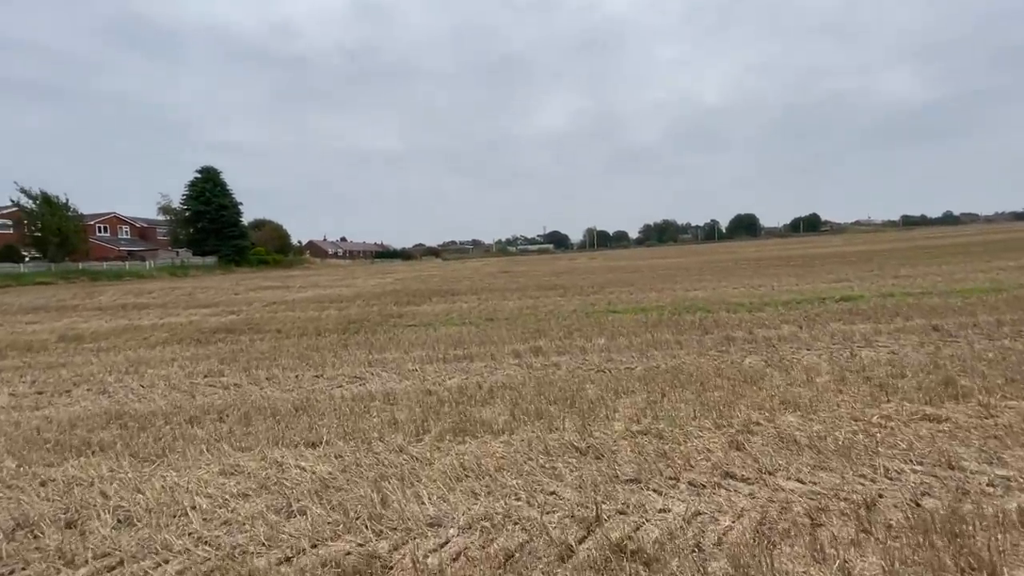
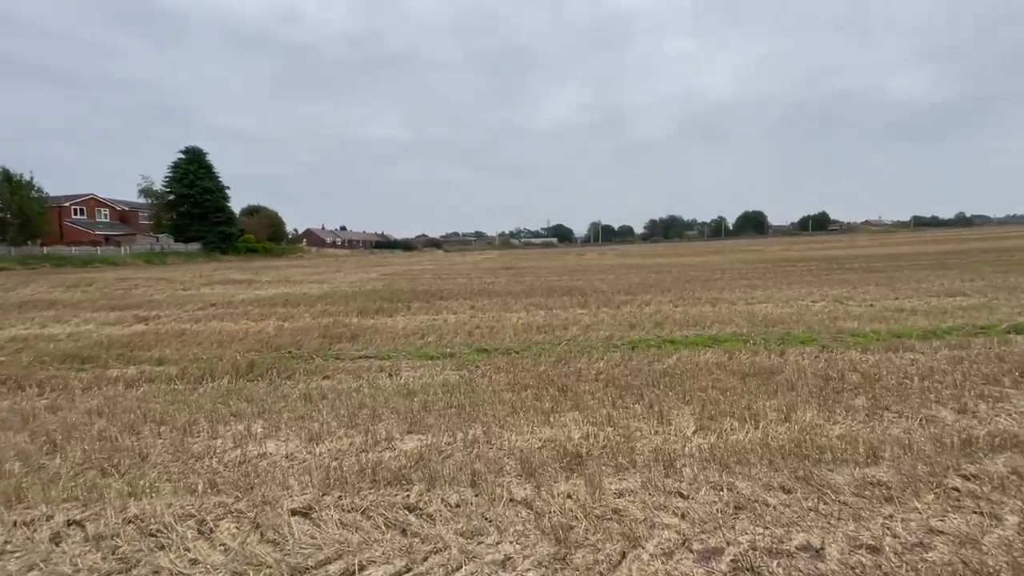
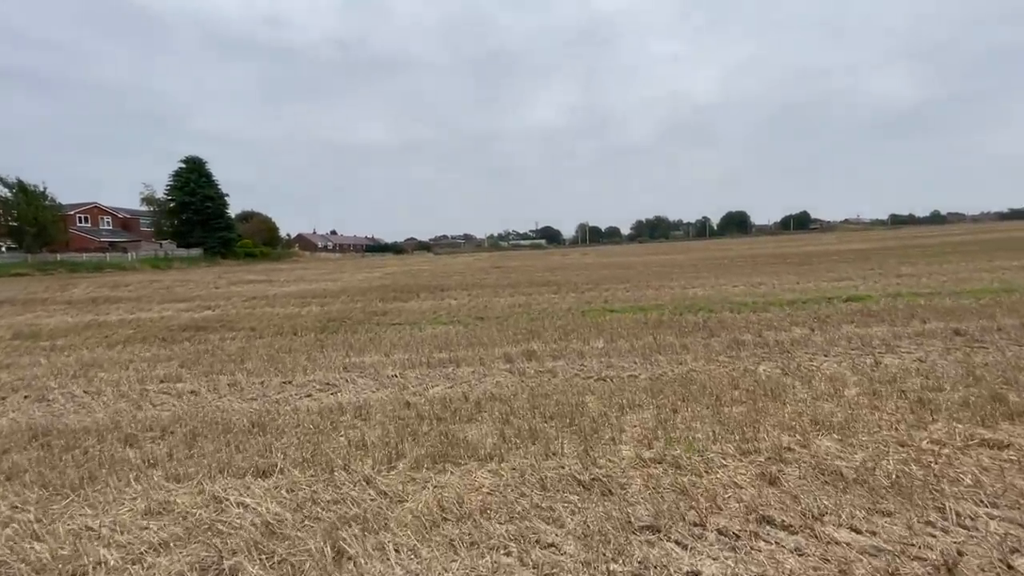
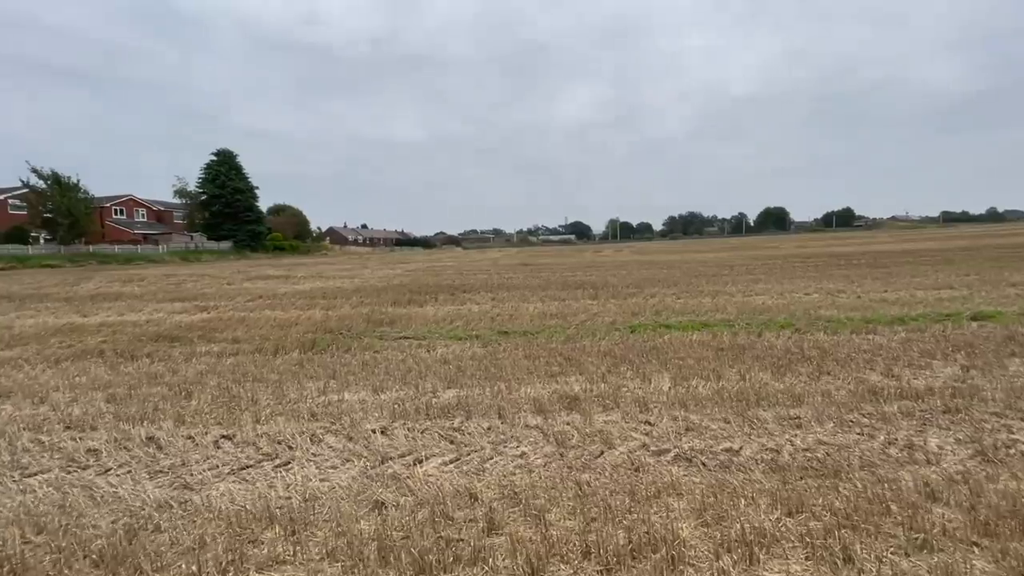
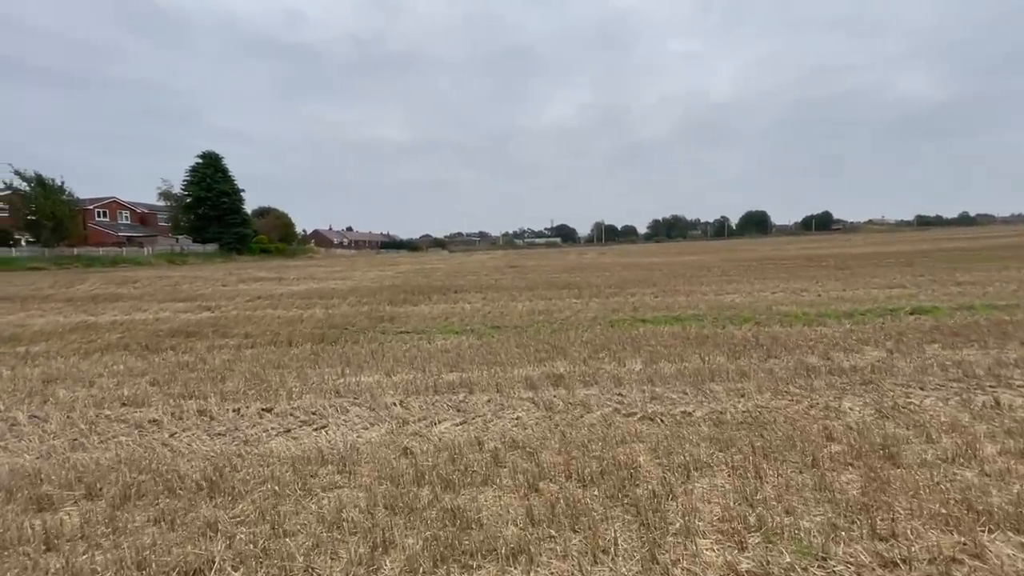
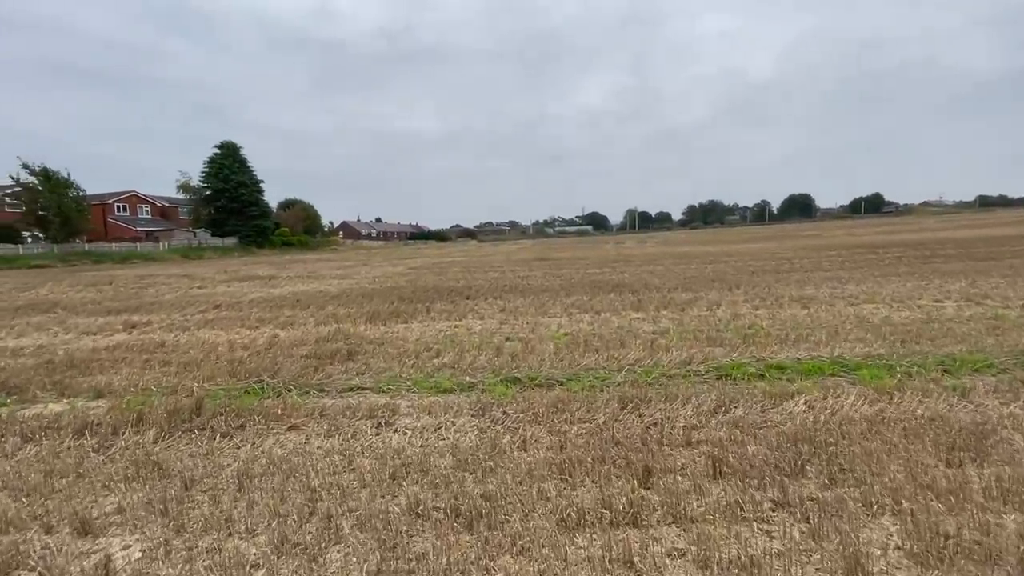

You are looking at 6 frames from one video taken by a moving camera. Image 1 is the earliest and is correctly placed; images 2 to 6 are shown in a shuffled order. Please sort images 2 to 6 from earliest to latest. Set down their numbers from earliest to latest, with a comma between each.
3, 5, 4, 2, 6
